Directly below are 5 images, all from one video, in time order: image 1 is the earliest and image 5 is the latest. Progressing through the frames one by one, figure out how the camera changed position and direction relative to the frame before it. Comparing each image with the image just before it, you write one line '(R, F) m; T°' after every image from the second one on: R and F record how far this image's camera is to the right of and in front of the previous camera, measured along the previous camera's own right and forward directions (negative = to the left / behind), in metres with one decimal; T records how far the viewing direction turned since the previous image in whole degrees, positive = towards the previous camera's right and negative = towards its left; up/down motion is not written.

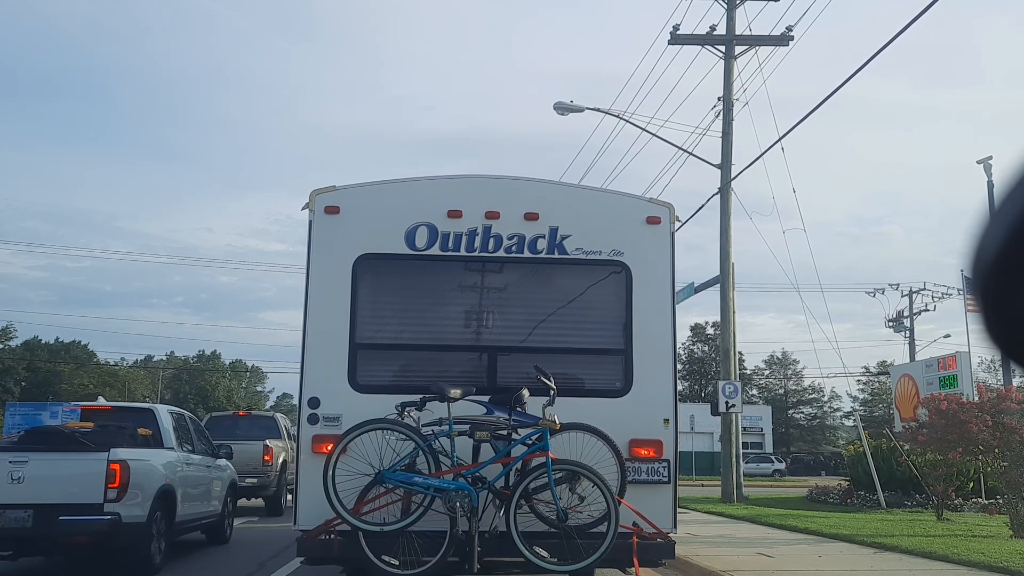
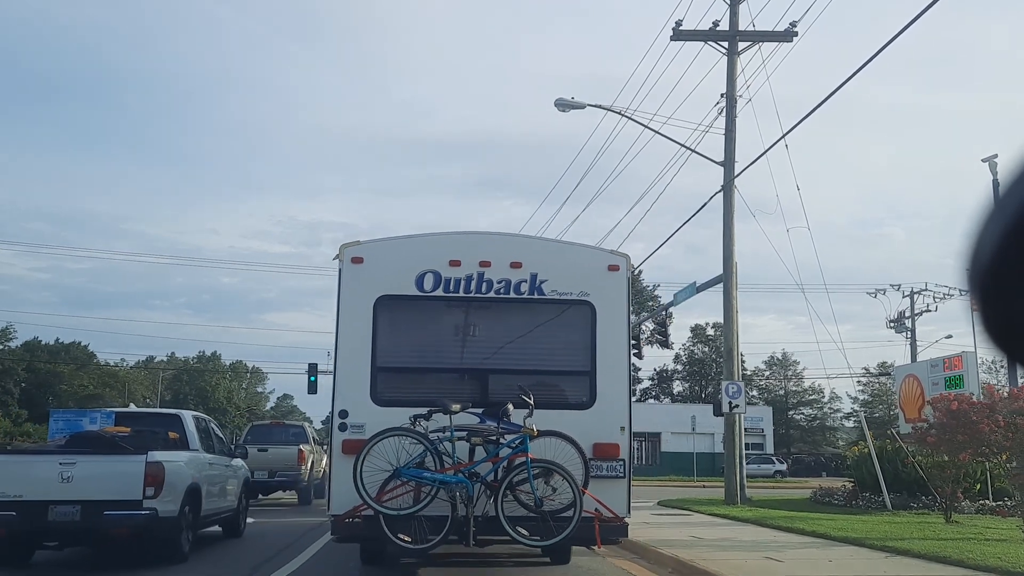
(0.0, +0.1) m; 0°
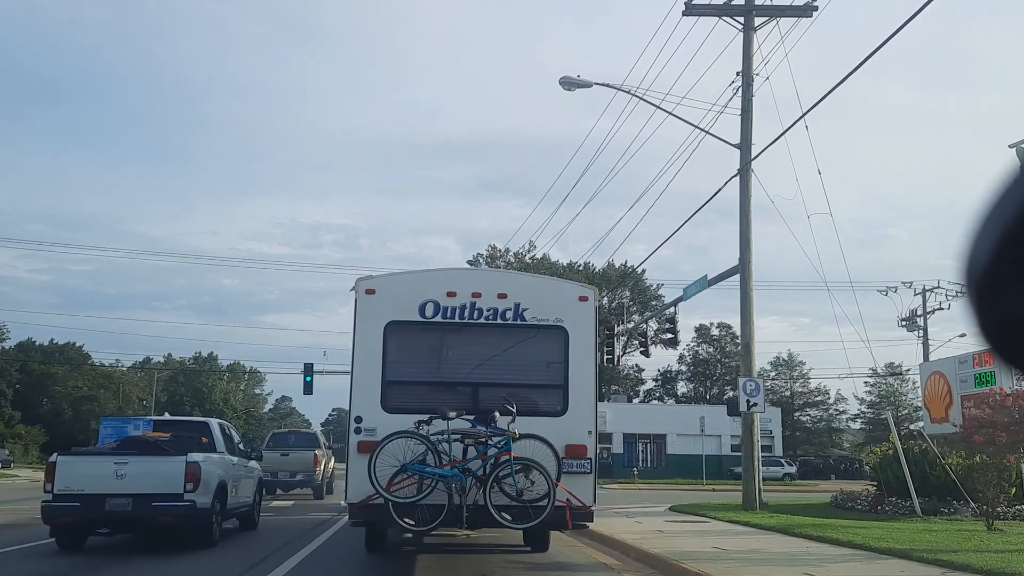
(0.0, +0.3) m; 0°
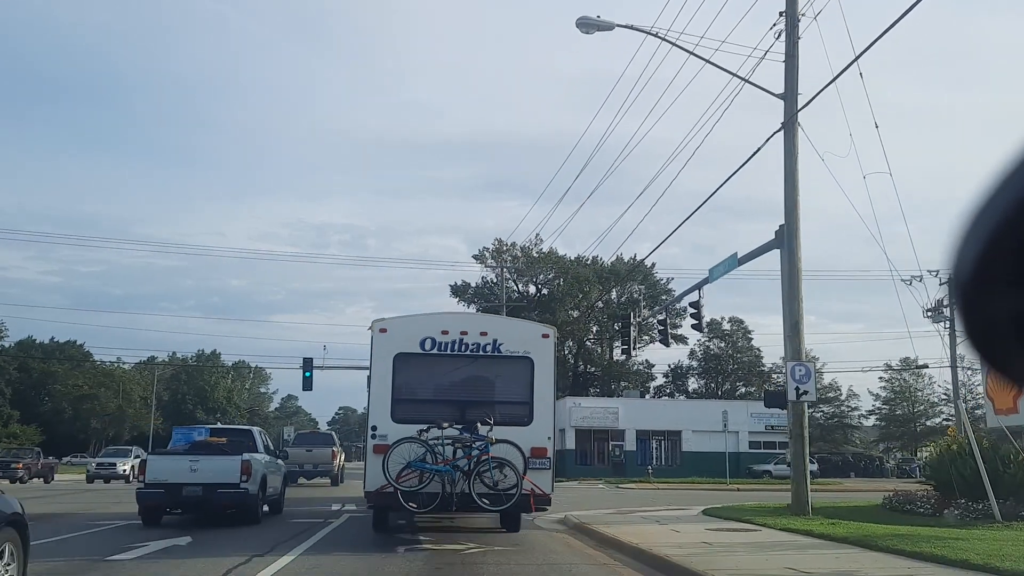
(0.0, +0.6) m; 0°
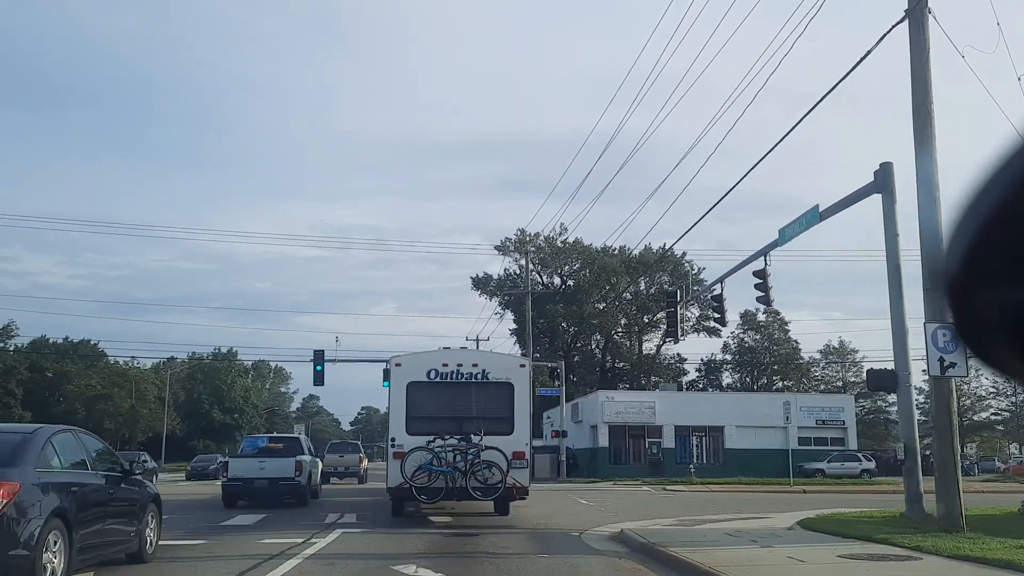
(-0.1, +1.0) m; -1°
